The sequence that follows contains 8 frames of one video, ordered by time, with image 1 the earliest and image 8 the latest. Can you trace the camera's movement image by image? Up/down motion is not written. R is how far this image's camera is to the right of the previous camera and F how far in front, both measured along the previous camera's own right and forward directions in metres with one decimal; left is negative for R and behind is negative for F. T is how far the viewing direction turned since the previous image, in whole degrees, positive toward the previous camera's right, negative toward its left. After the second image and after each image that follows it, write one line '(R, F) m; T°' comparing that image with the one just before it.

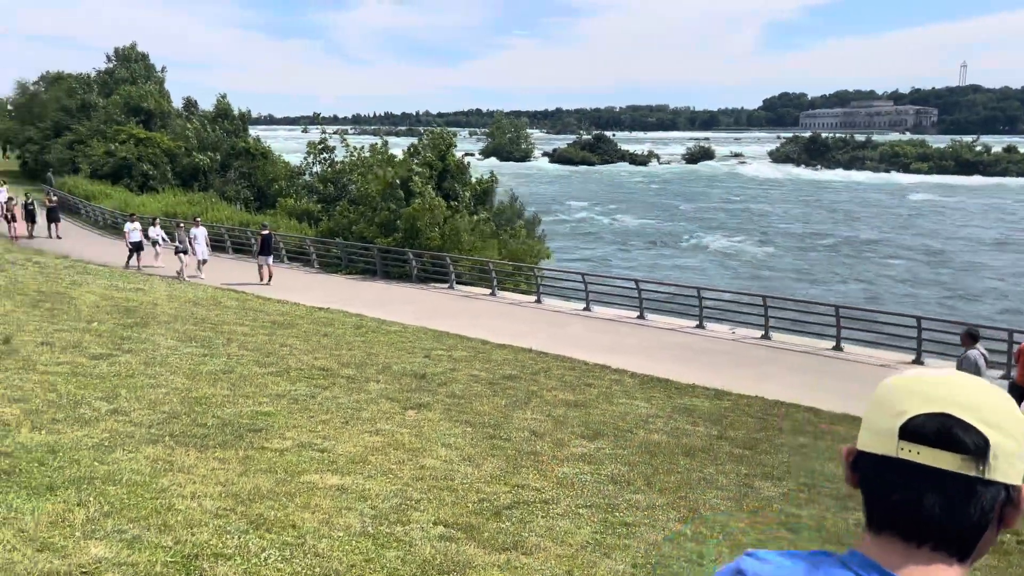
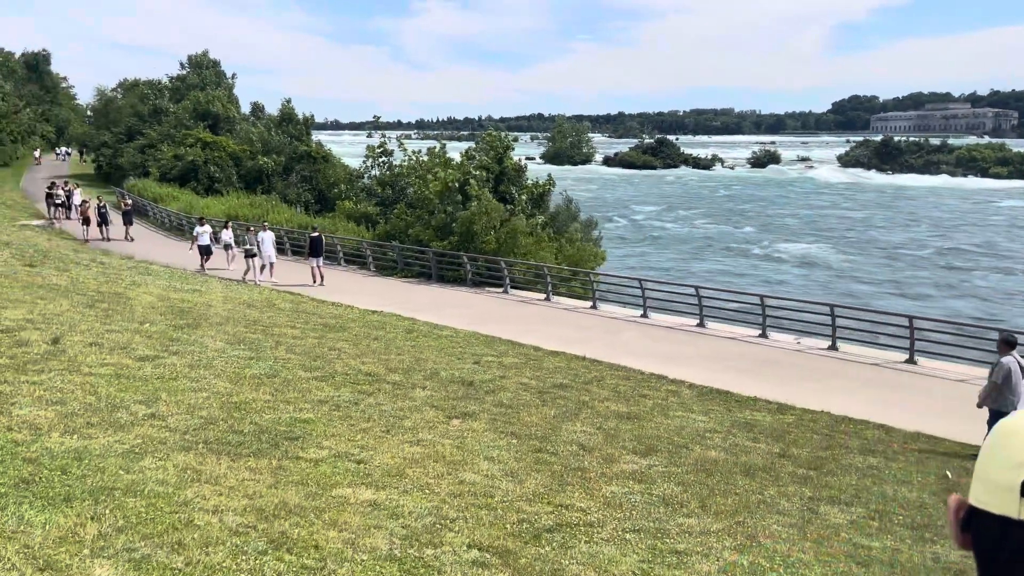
(+0.1, +0.3) m; -4°
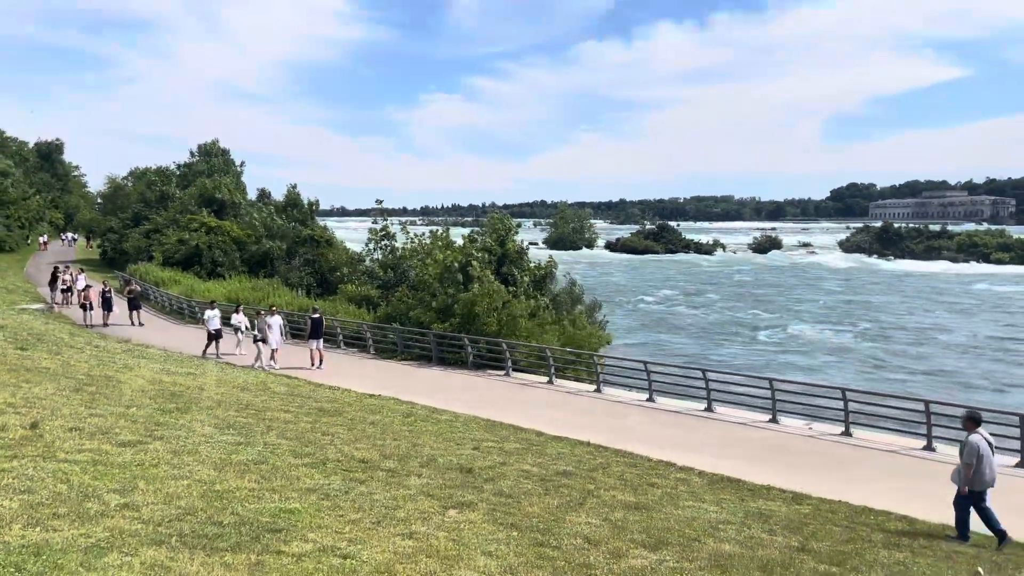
(0.0, +0.3) m; 0°
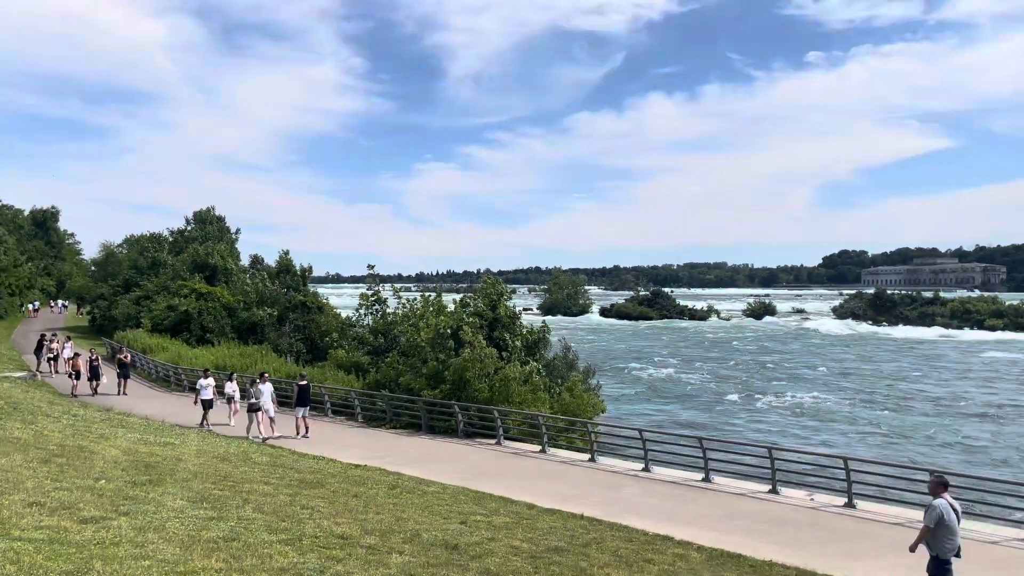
(+0.1, +0.3) m; 0°
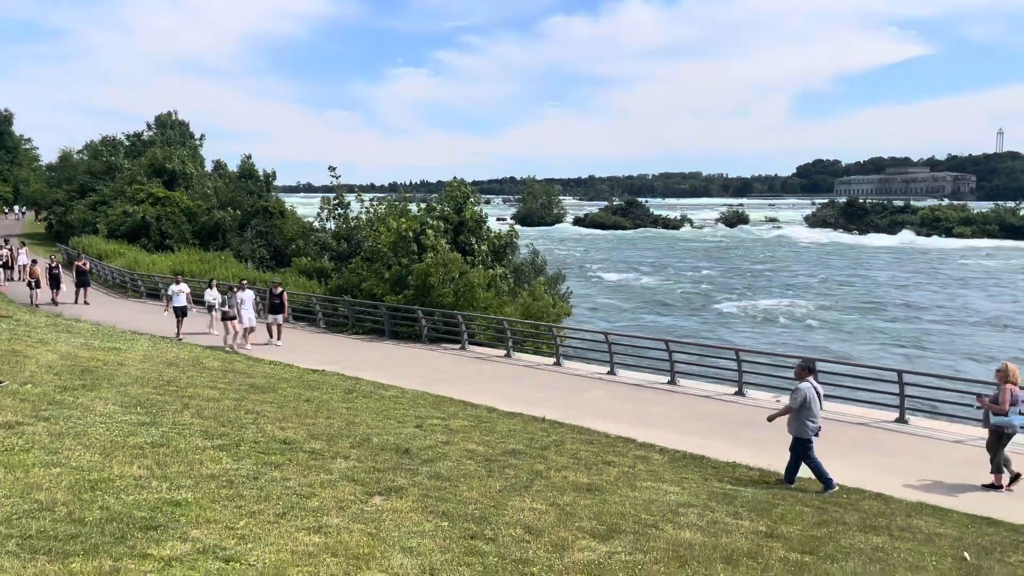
(+0.2, +0.6) m; +2°
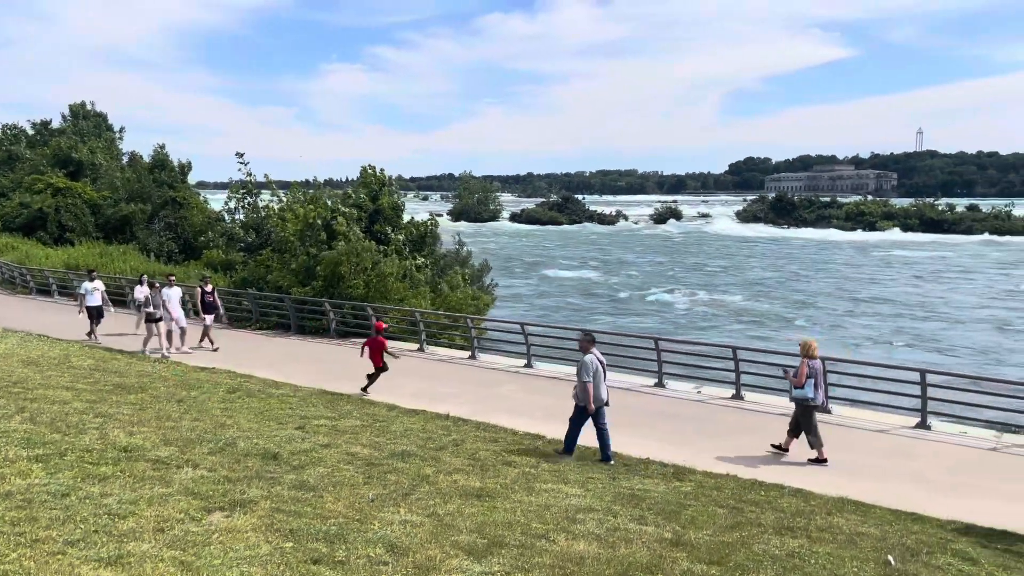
(+0.5, +0.9) m; +4°
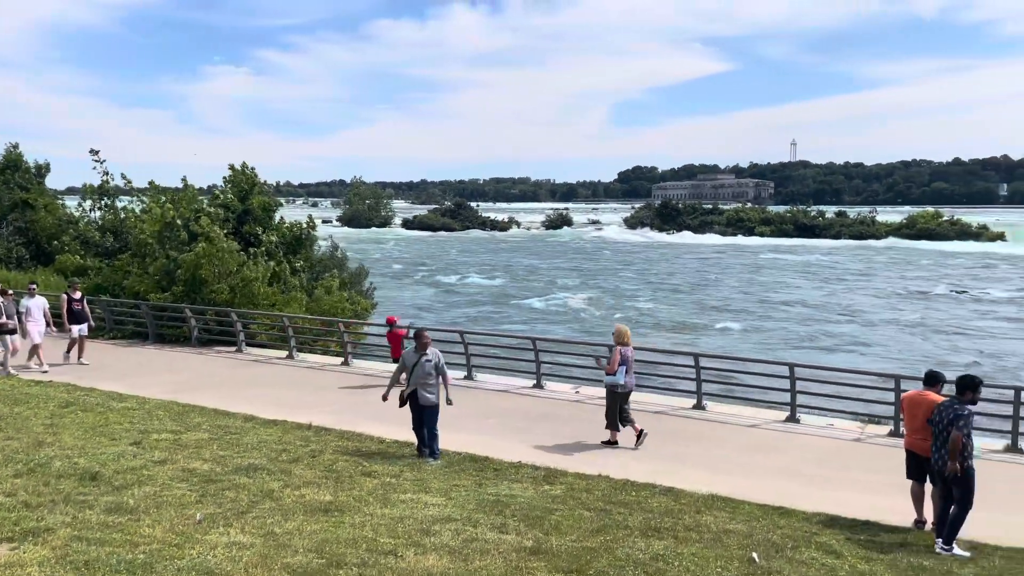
(+0.4, +0.5) m; +7°
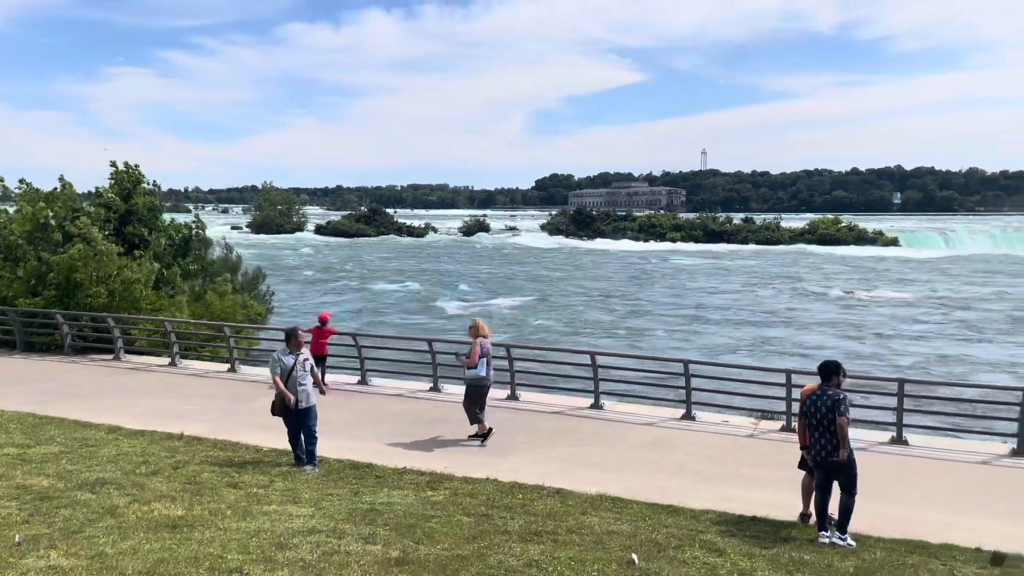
(+0.4, +0.4) m; +6°
